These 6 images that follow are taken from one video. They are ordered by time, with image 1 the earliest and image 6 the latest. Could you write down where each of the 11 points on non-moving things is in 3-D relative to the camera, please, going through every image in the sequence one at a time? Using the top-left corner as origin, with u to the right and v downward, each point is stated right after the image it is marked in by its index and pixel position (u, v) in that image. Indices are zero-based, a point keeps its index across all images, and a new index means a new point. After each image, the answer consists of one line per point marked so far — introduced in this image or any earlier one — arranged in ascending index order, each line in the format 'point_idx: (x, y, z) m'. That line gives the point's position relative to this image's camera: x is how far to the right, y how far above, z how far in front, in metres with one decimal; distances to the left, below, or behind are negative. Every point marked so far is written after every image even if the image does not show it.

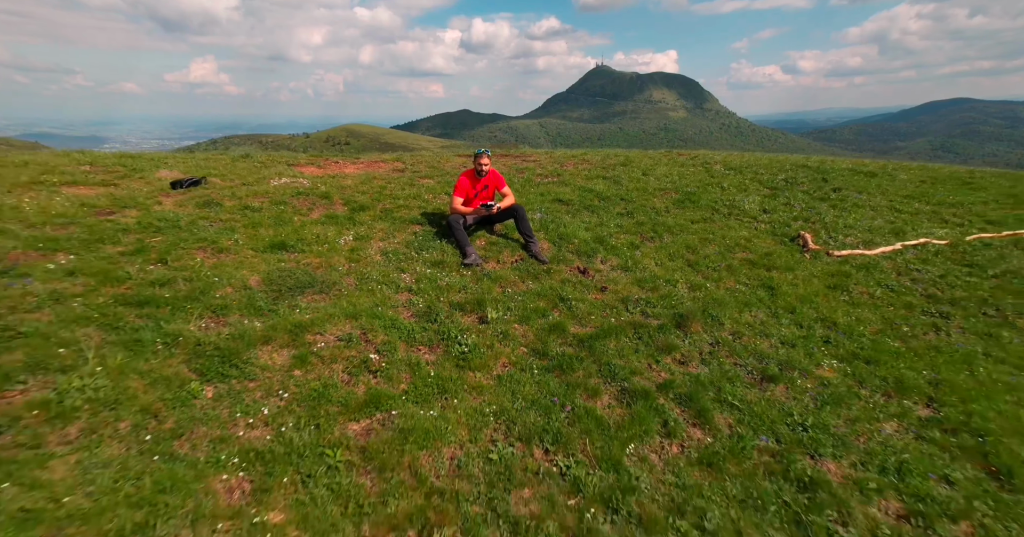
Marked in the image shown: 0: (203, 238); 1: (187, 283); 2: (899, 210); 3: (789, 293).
0: (-3.5, +0.4, +4.9) m
1: (-3.1, -0.1, +4.2) m
2: (+9.1, +1.4, +9.8) m
3: (+4.2, -0.4, +6.2) m
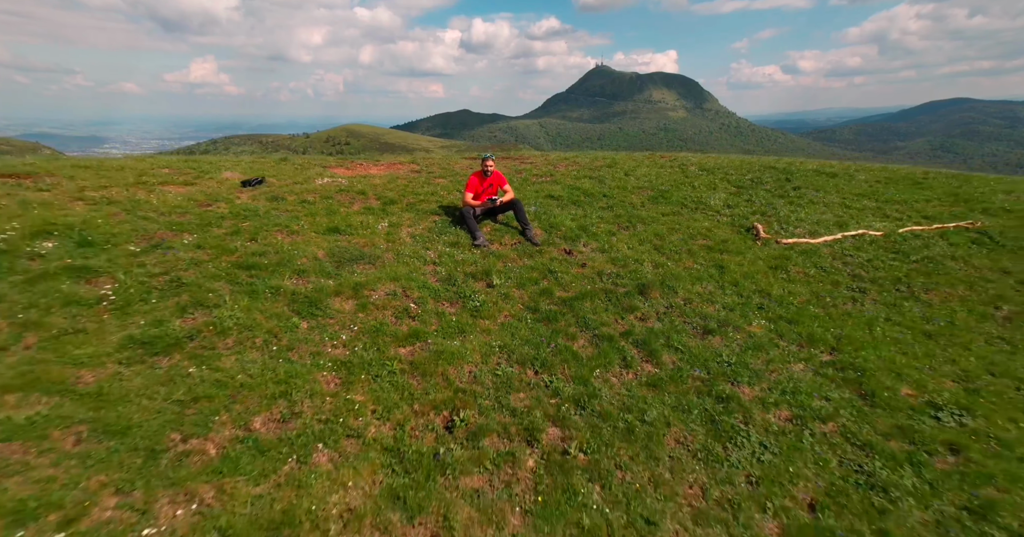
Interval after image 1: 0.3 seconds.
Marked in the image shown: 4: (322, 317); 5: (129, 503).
0: (-3.5, +0.7, +6.3) m
1: (-3.2, +0.2, +5.7) m
2: (+9.1, +1.7, +11.3) m
3: (+4.2, 0.0, +7.7) m
4: (-2.2, -0.6, +5.0) m
5: (-2.8, -1.7, +3.2) m
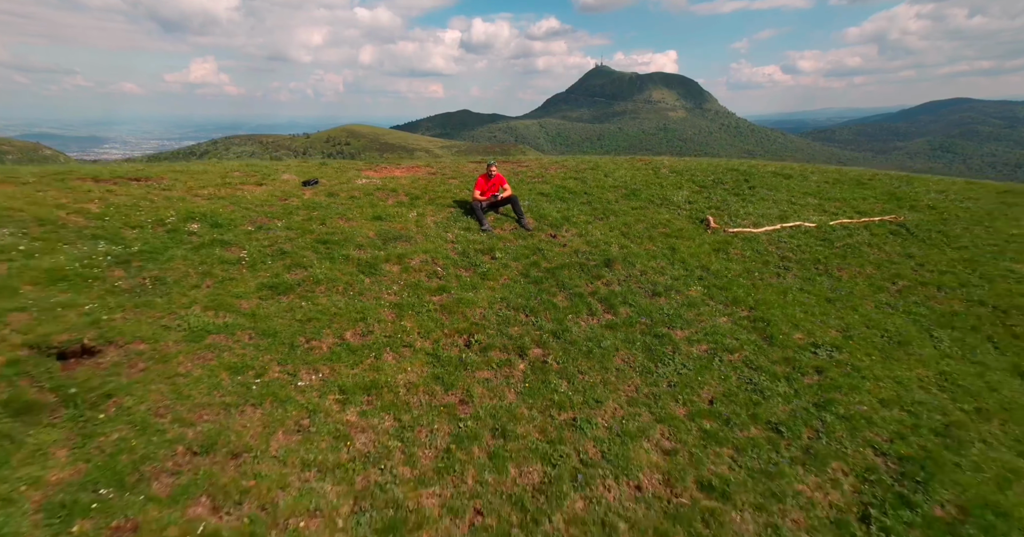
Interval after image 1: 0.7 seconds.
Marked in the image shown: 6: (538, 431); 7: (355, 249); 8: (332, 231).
0: (-3.6, +1.1, +8.5) m
1: (-3.2, +0.6, +7.8) m
2: (+9.1, +2.1, +13.4) m
3: (+4.1, +0.4, +9.8) m
4: (-2.3, -0.1, +7.1) m
5: (-2.8, -1.3, +5.3) m
6: (+0.4, -2.2, +5.5) m
7: (-2.8, +0.3, +7.5) m
8: (-3.4, +0.7, +7.8) m
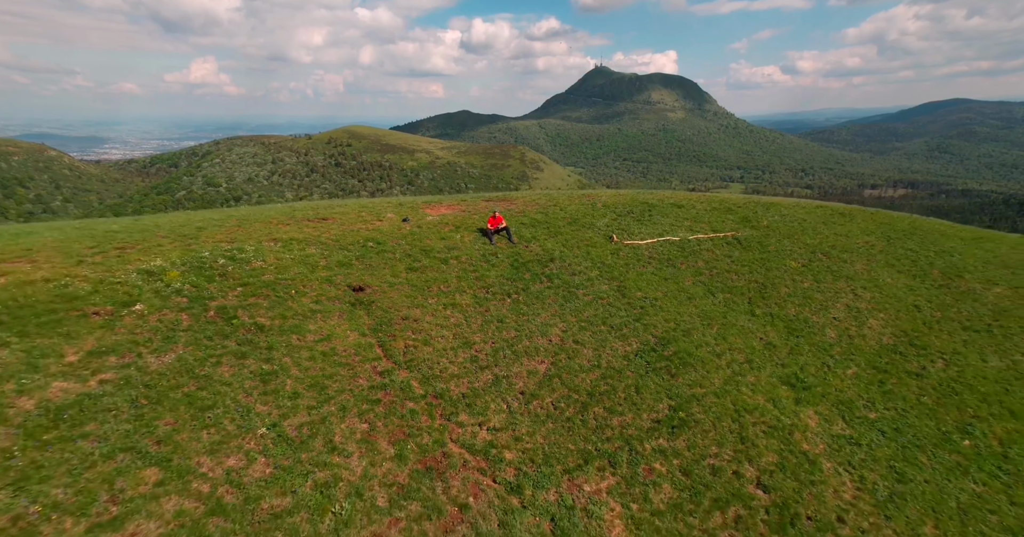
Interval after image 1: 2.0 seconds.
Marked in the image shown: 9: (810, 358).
0: (-3.8, +1.4, +17.6) m
1: (-3.4, +0.9, +16.9) m
2: (+8.8, +2.4, +22.5) m
3: (+3.9, +0.6, +18.9) m
4: (-2.5, +0.1, +16.2) m
5: (-3.1, -1.0, +14.4) m
6: (+0.1, -1.9, +14.6) m
7: (-3.1, +0.6, +16.6) m
8: (-3.6, +0.9, +16.9) m
9: (+11.3, -3.3, +15.7) m
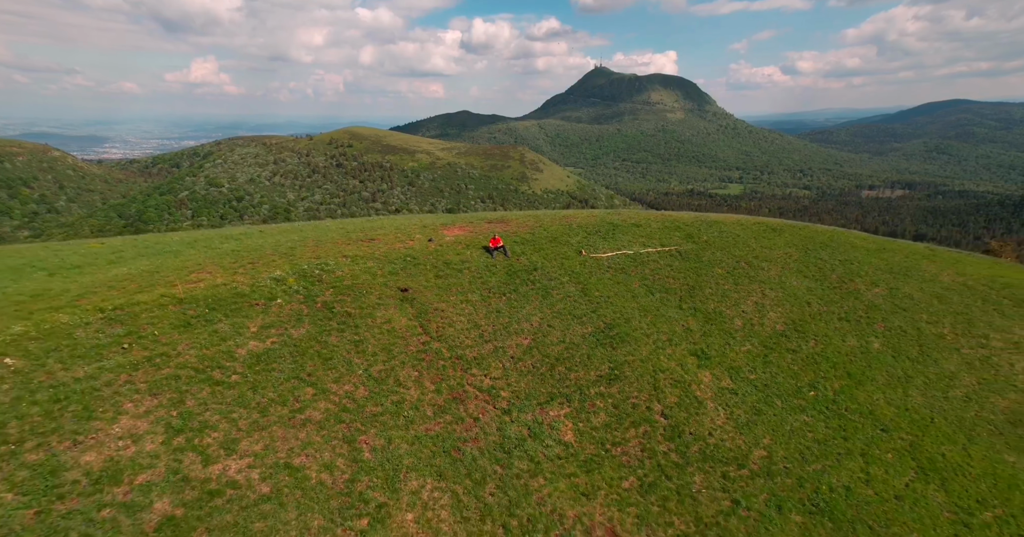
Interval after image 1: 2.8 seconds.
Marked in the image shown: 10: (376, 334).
0: (-4.1, +1.0, +24.3) m
1: (-3.7, +0.5, +23.6) m
2: (+8.6, +2.0, +29.2) m
3: (+3.6, +0.3, +25.6) m
4: (-2.8, -0.2, +22.9) m
5: (-3.4, -1.4, +21.1) m
6: (-0.2, -2.3, +21.3) m
7: (-3.4, +0.2, +23.3) m
8: (-3.9, +0.6, +23.6) m
9: (+11.0, -3.7, +22.3) m
10: (-5.8, -2.8, +17.7) m
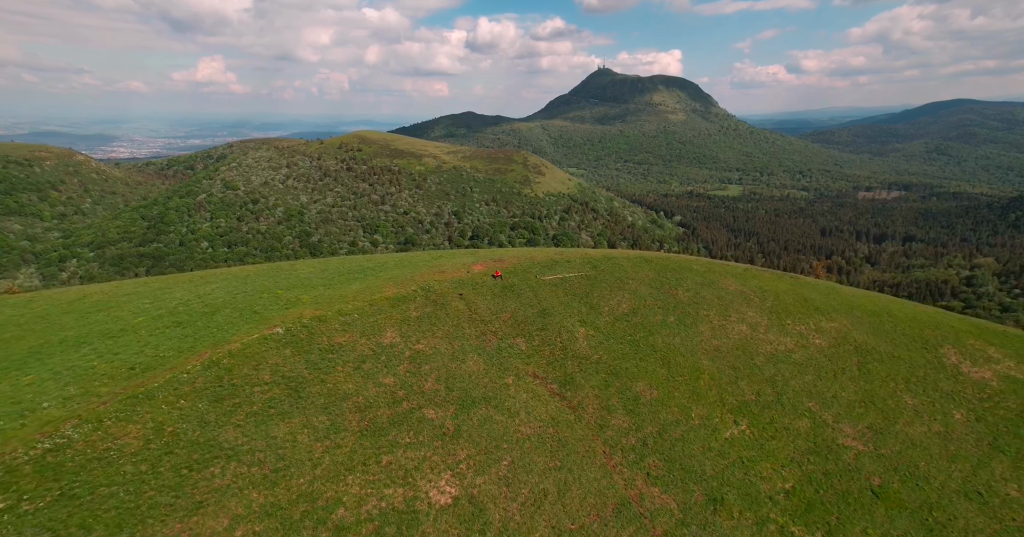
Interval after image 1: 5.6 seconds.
0: (-5.0, -0.8, +51.6) m
1: (-4.6, -1.3, +50.9) m
2: (+7.8, +0.2, +56.4) m
3: (+2.8, -1.5, +52.8) m
4: (-3.6, -2.0, +50.2) m
5: (-4.2, -3.2, +48.4) m
6: (-1.0, -4.1, +48.6) m
7: (-4.2, -1.6, +50.6) m
8: (-4.8, -1.2, +50.9) m
9: (+10.1, -5.5, +49.5) m
10: (-6.7, -4.6, +45.0) m
